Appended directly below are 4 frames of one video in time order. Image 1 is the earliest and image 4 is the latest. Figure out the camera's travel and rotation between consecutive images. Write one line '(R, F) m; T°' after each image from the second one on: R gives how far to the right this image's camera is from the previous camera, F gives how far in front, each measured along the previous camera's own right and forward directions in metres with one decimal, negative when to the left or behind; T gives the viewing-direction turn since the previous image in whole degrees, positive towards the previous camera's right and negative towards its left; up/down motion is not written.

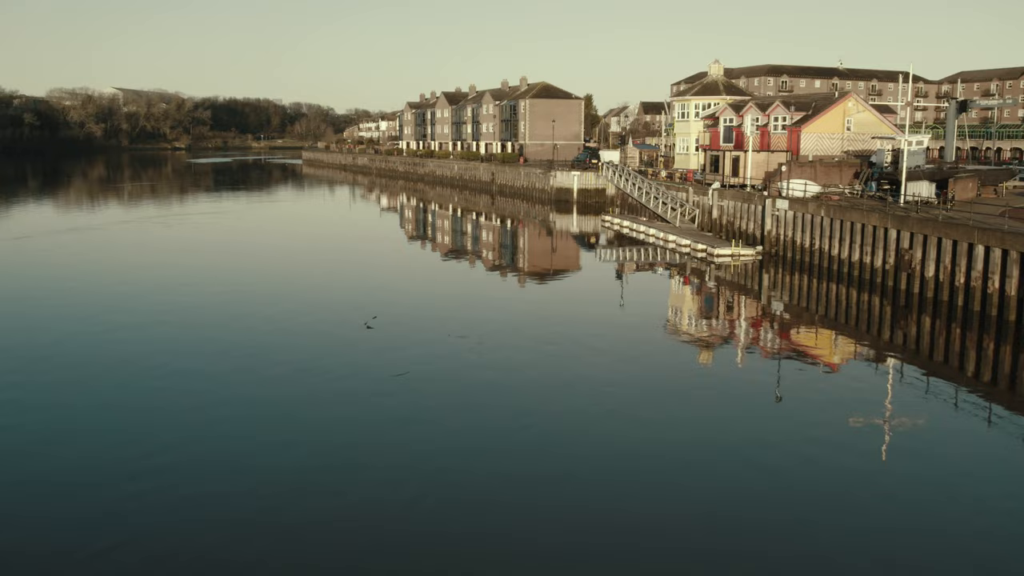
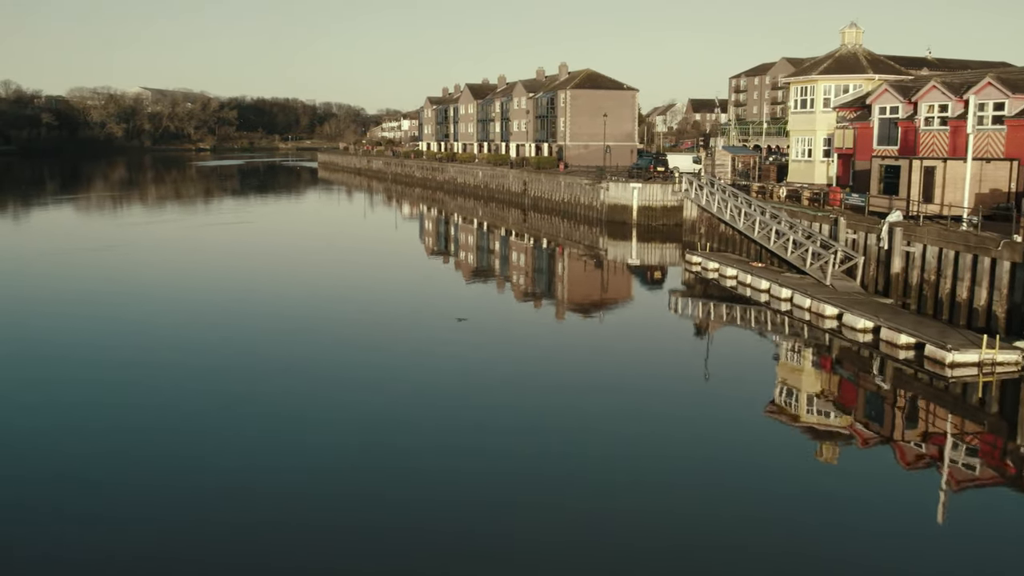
(0.0, +3.5) m; -2°
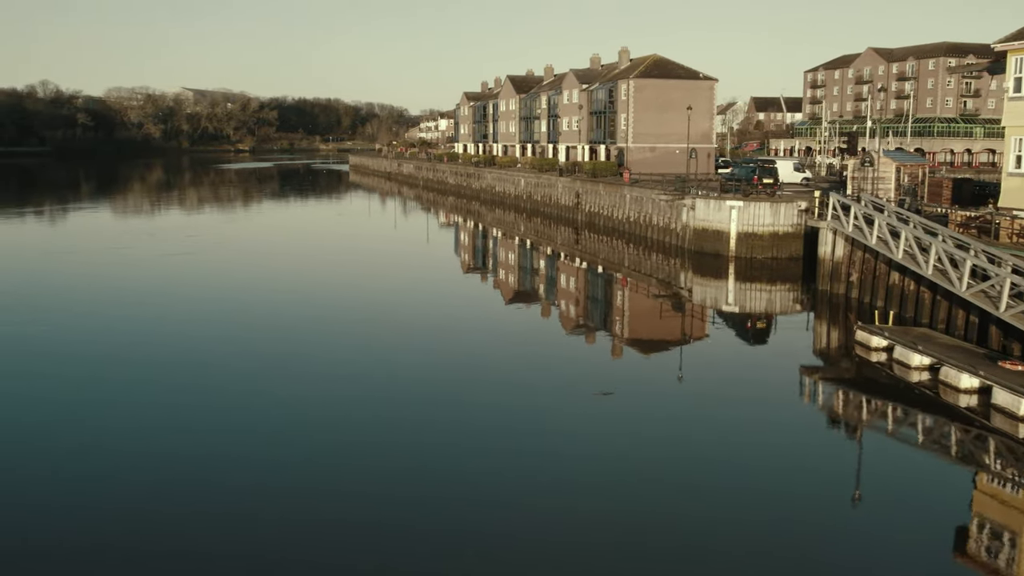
(-0.1, +2.7) m; -3°
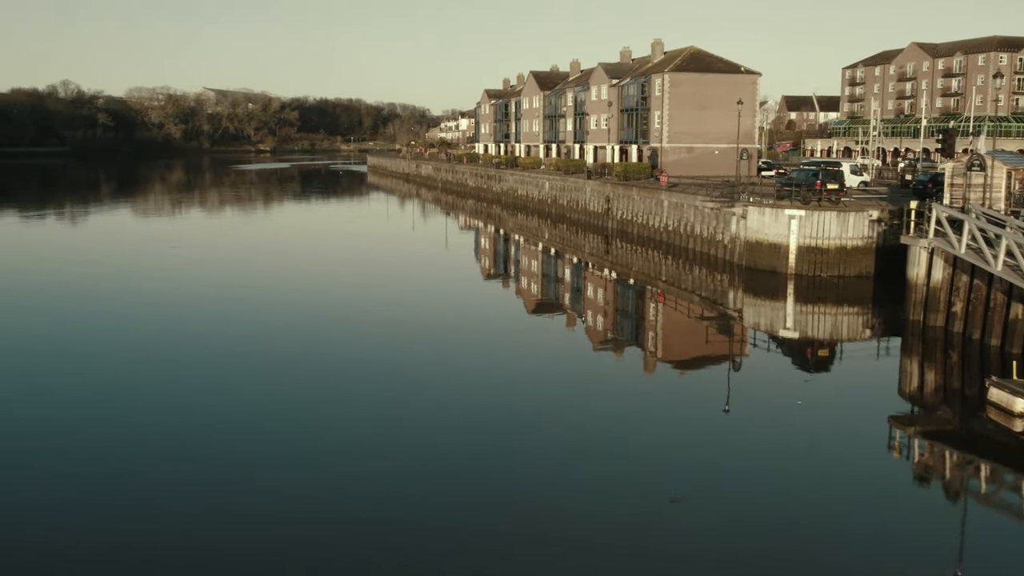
(0.0, +1.0) m; -1°
